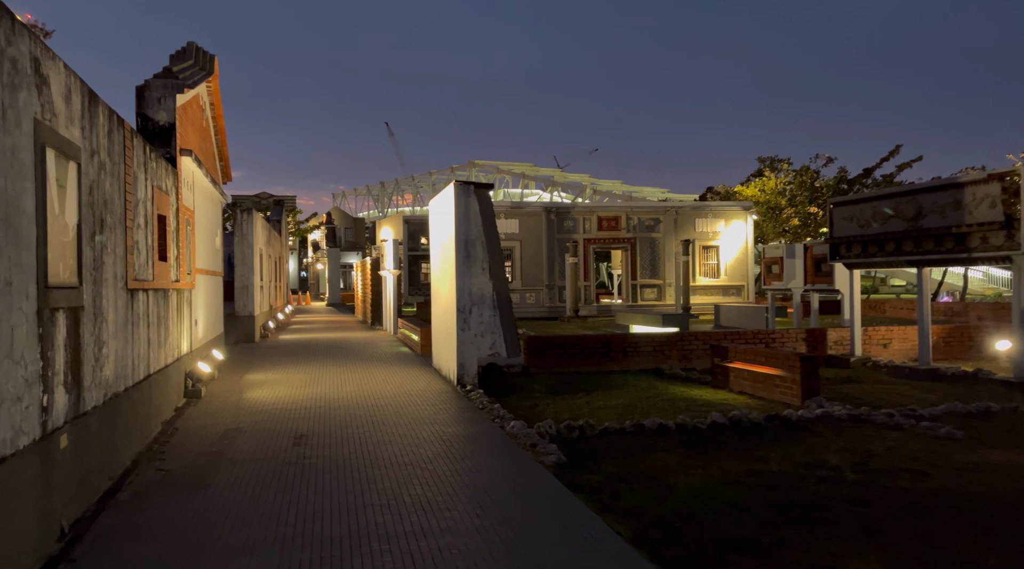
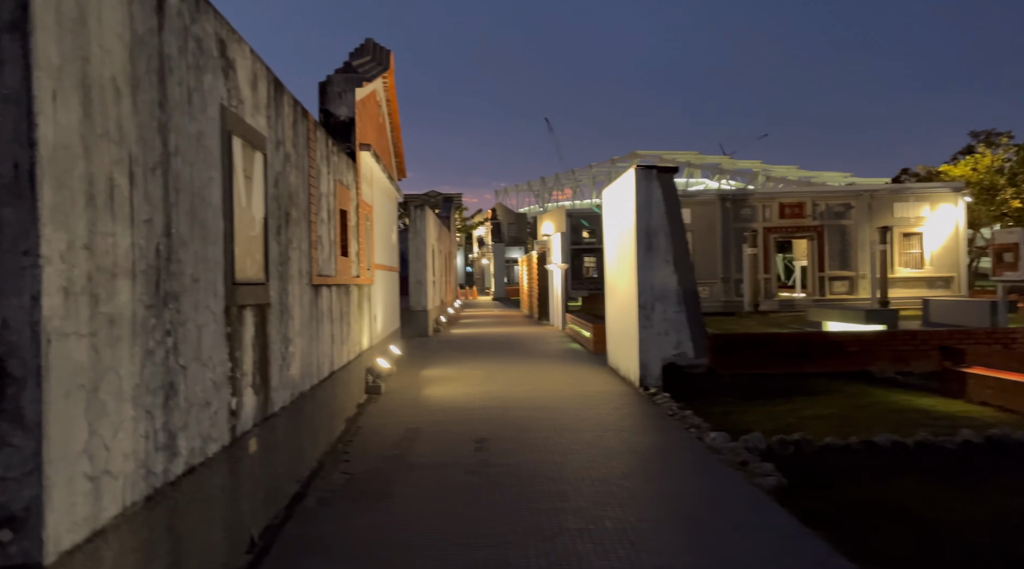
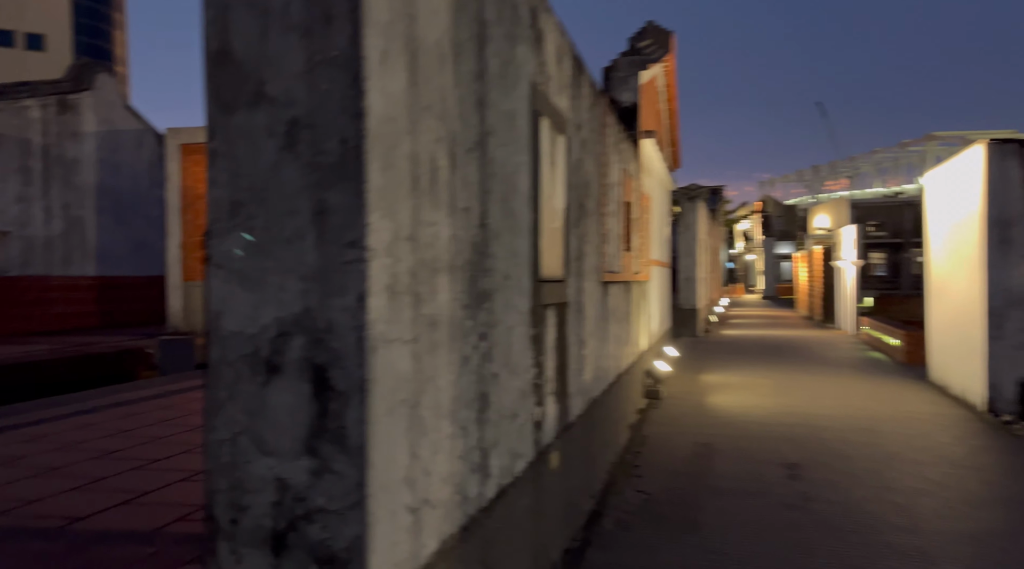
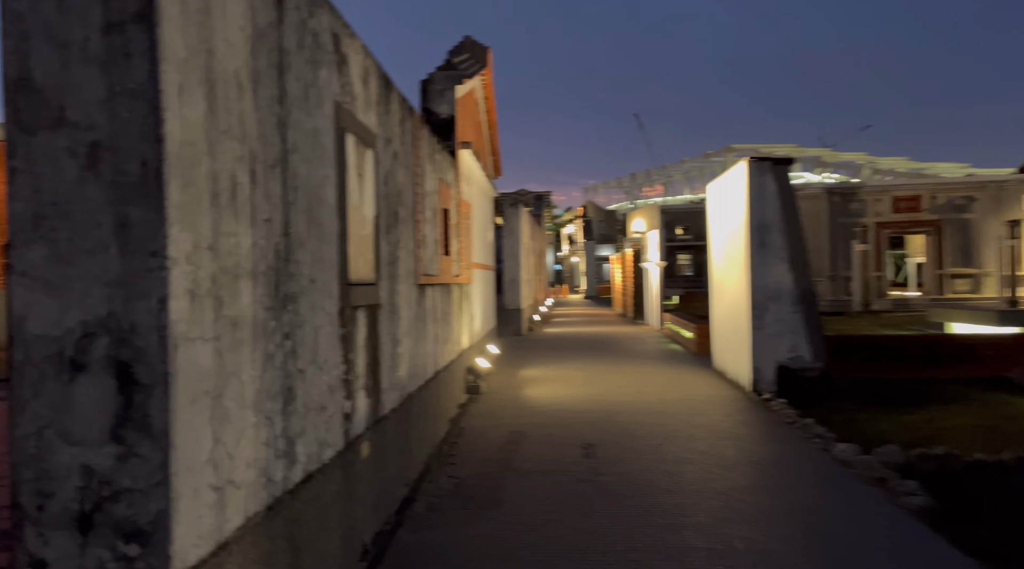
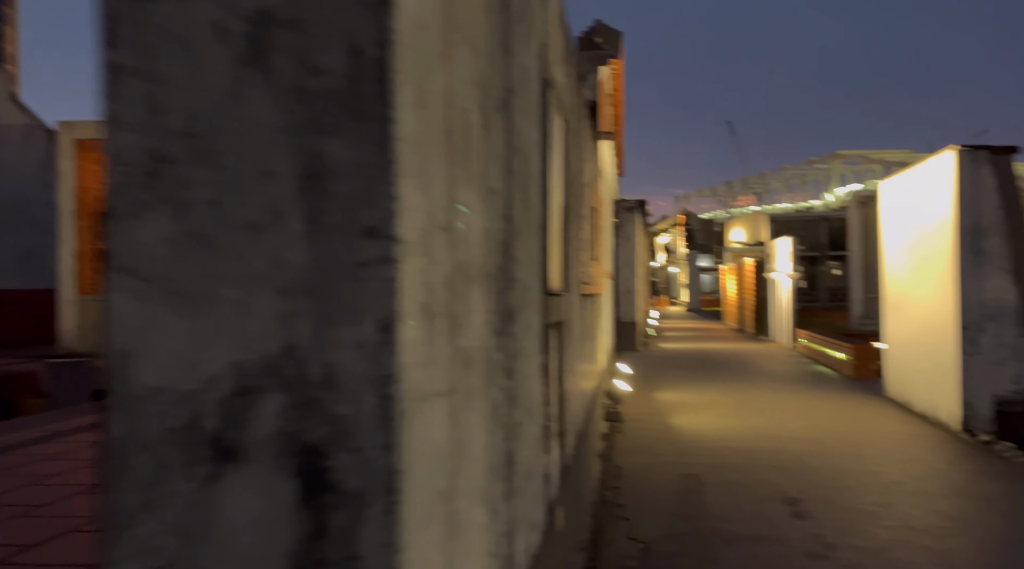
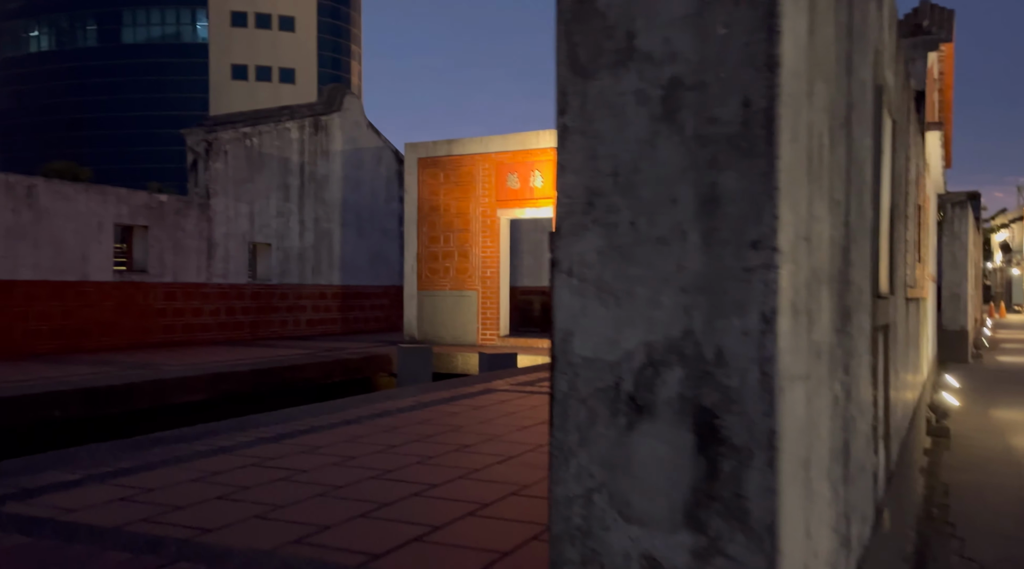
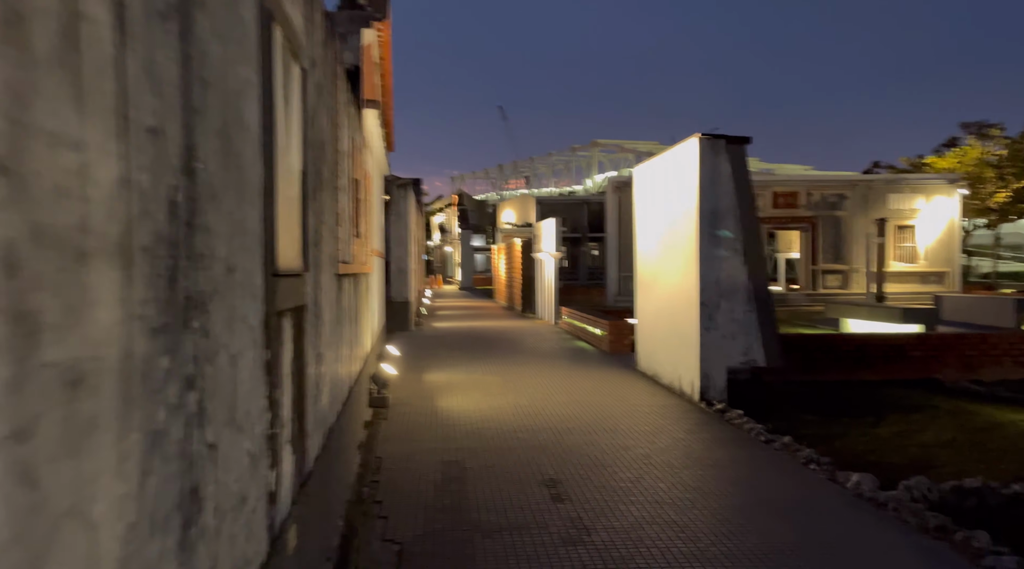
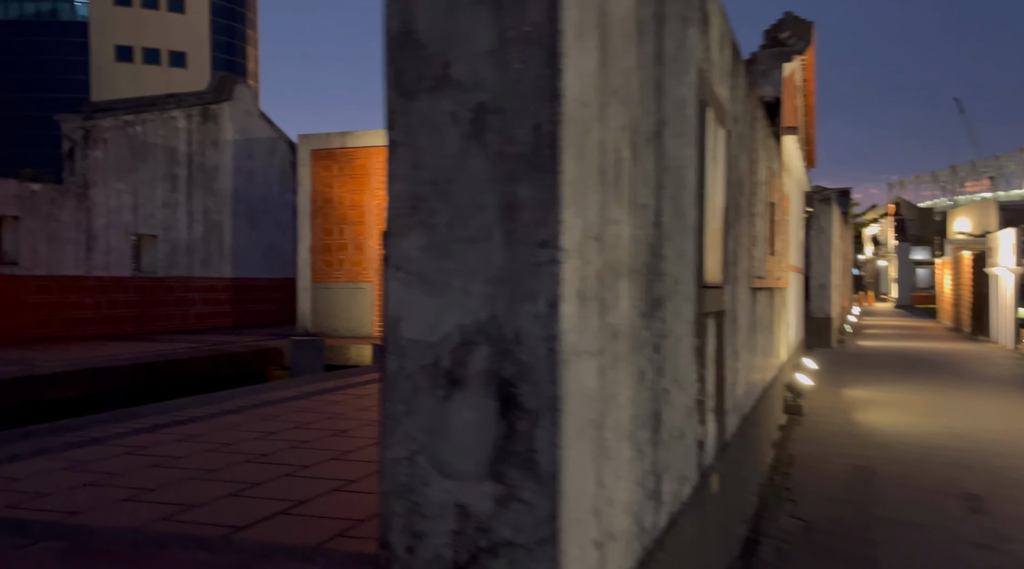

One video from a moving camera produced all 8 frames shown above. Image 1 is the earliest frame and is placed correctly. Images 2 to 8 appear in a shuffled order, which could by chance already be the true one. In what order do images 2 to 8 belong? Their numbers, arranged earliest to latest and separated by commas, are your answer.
2, 4, 3, 8, 6, 5, 7
